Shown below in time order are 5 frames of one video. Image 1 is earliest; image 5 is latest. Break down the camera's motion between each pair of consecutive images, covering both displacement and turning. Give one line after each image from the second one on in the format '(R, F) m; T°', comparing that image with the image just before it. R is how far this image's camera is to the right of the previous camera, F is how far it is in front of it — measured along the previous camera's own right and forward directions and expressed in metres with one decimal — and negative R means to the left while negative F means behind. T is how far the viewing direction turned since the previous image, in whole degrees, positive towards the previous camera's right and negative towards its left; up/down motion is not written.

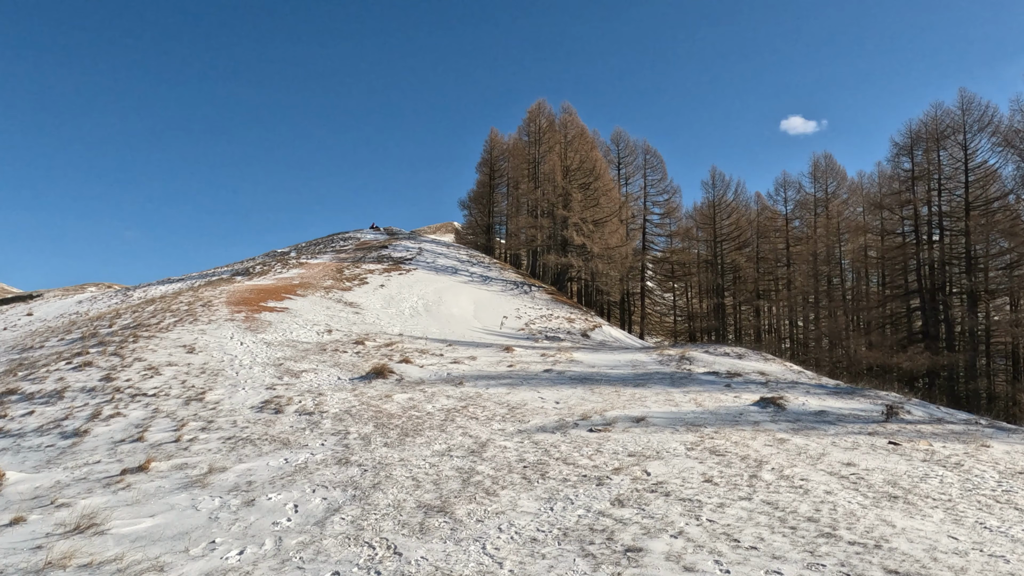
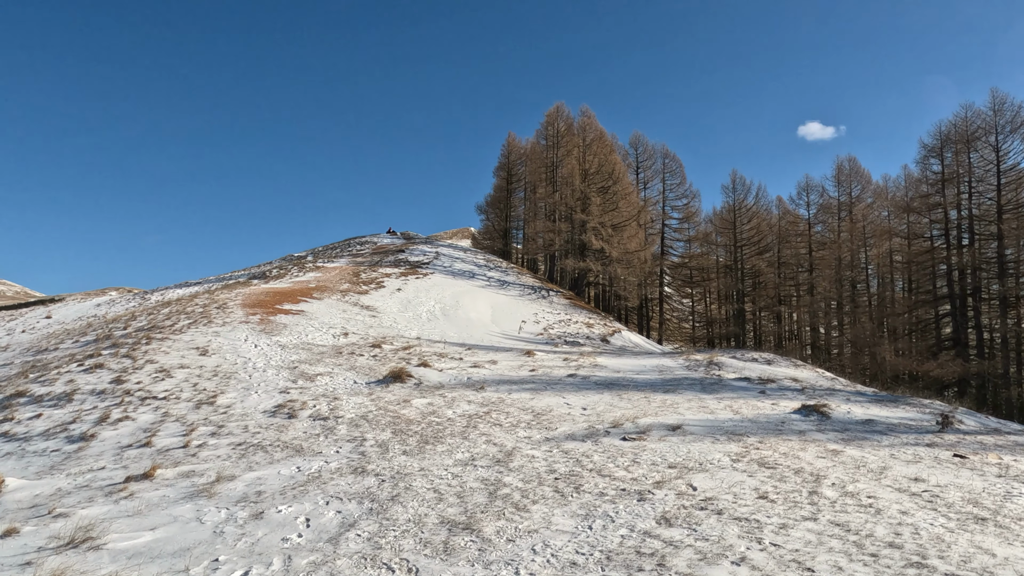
(-0.2, +0.5) m; -2°
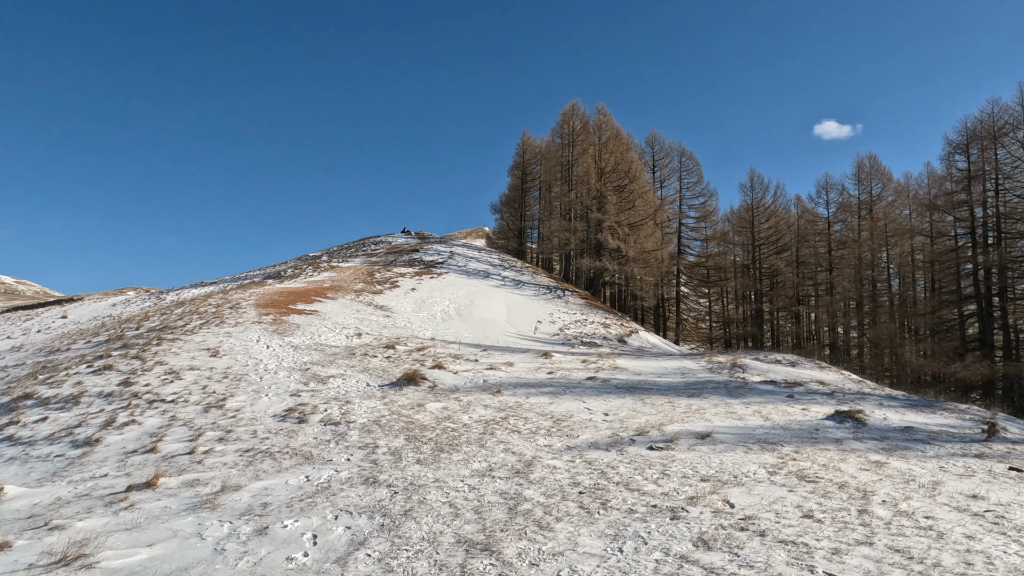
(-0.1, +0.4) m; -2°
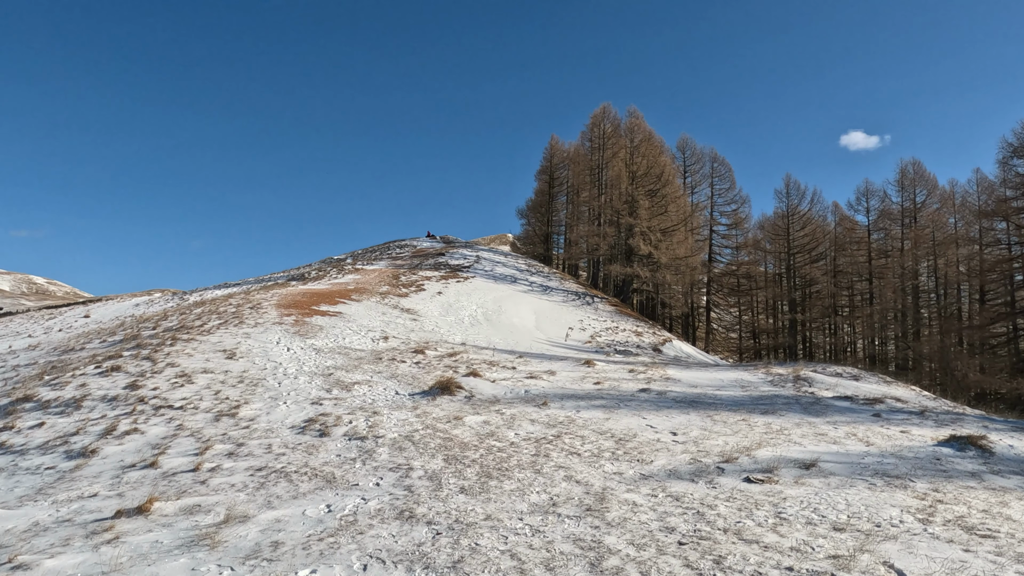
(-0.5, +1.2) m; -3°
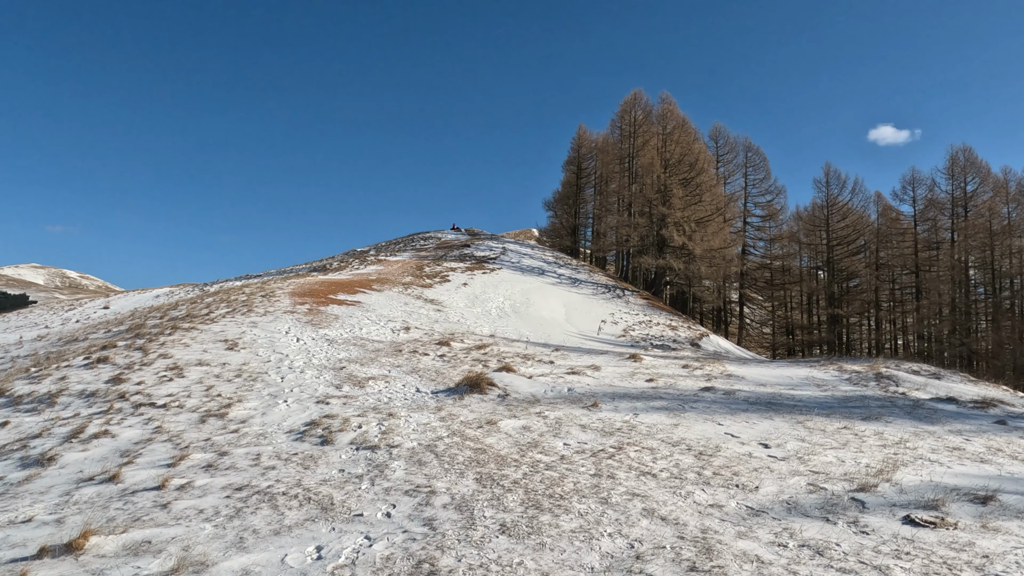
(-0.3, +1.5) m; -3°
